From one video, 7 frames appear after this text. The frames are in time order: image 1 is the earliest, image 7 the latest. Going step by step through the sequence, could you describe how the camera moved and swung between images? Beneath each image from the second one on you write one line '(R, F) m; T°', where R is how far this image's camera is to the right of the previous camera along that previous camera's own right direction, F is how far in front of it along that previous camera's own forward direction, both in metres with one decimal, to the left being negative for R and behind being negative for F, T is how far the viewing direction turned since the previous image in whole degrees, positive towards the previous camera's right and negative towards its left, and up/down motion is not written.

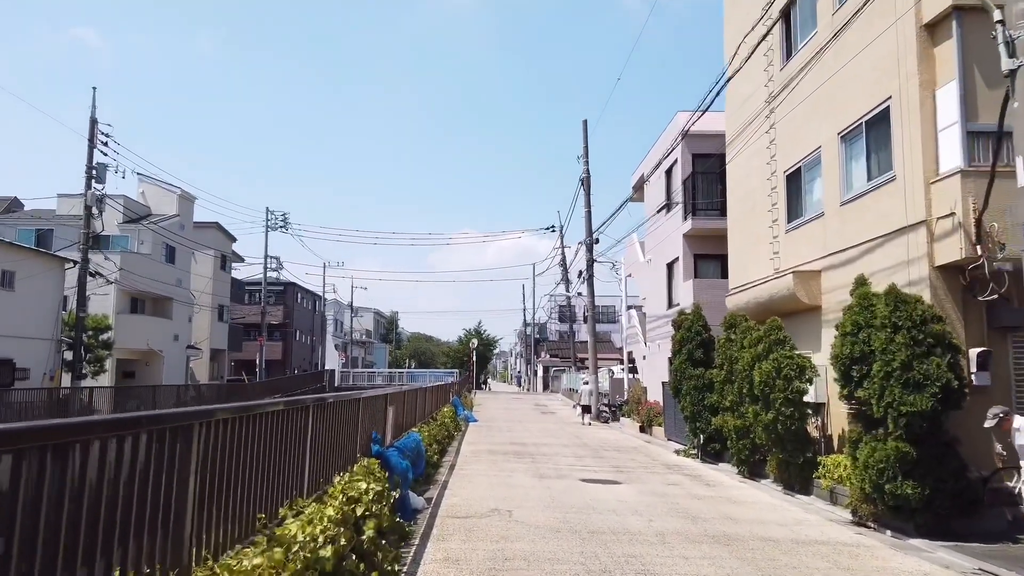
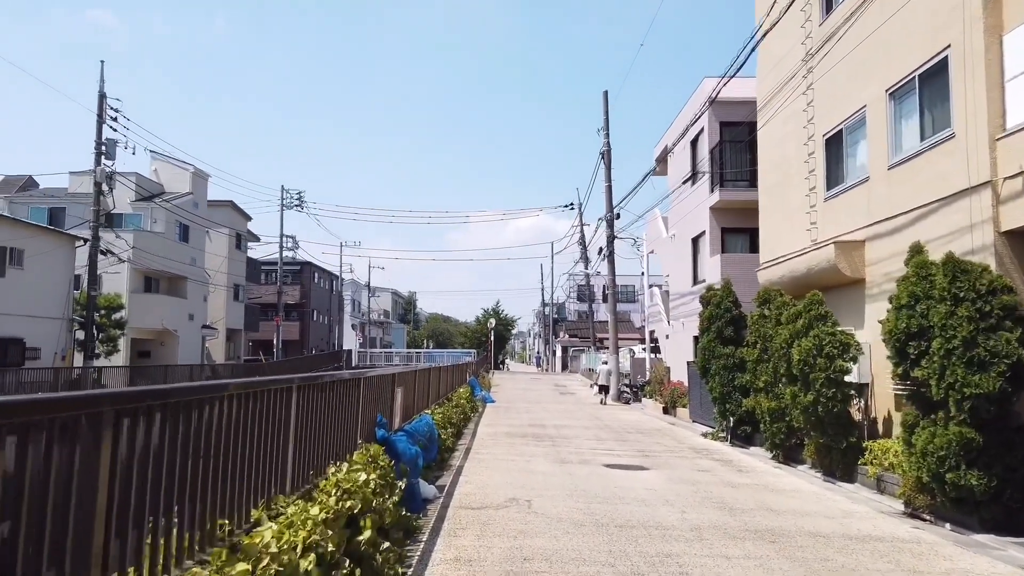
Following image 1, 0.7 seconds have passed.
(0.0, +0.8) m; -1°
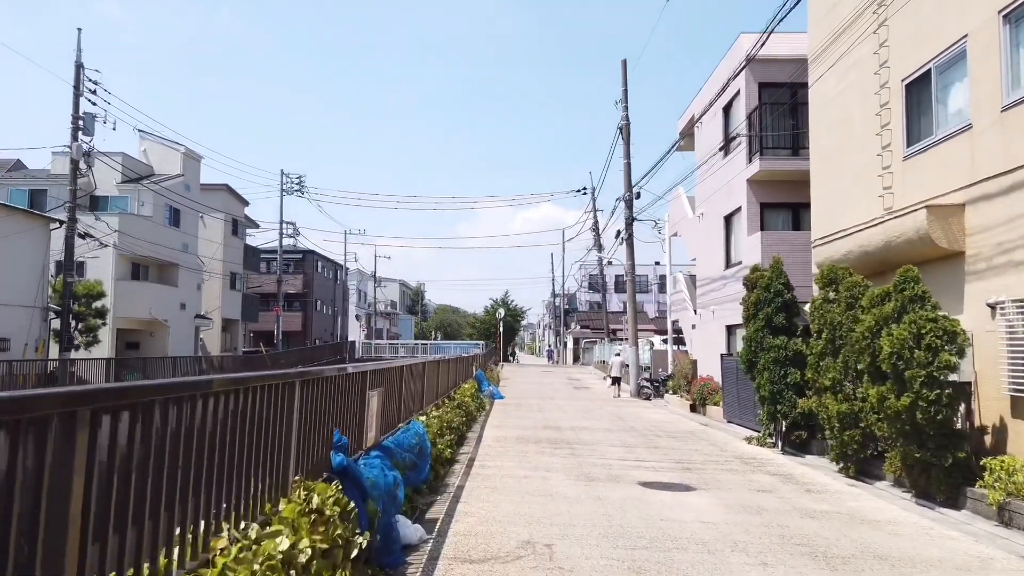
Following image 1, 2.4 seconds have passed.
(0.0, +2.1) m; -1°
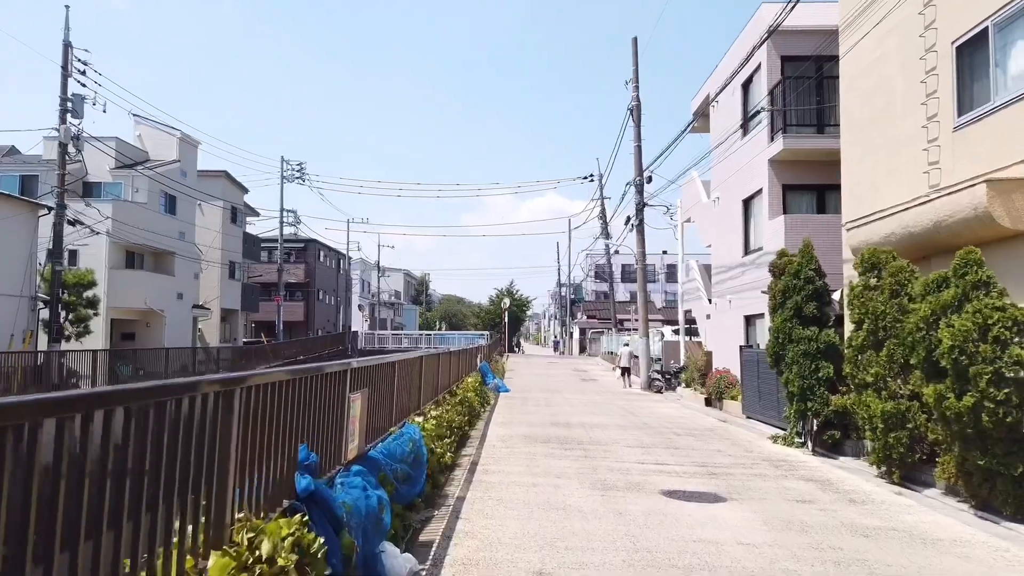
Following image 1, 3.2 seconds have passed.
(0.0, +1.0) m; 0°
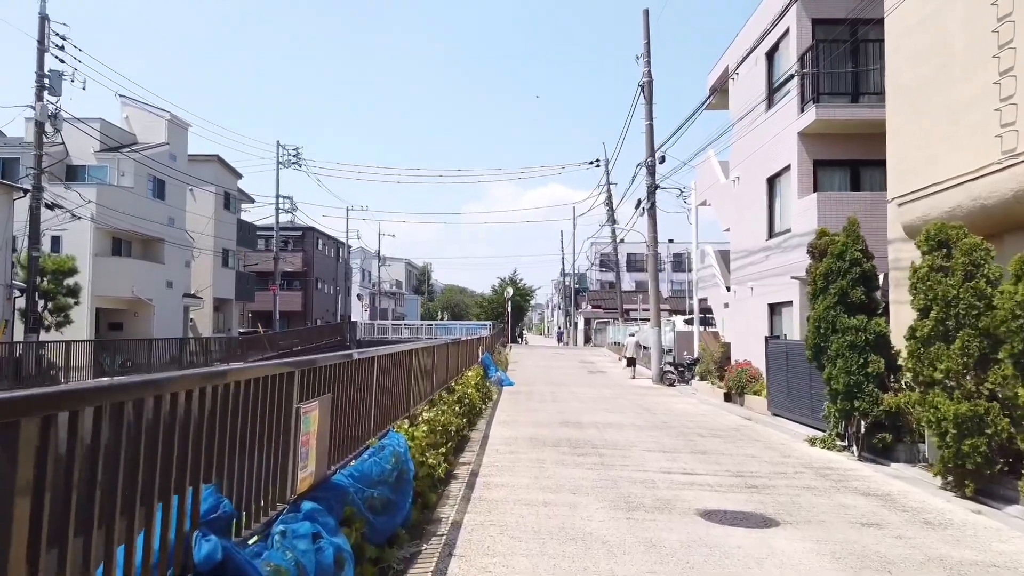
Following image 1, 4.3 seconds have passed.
(0.0, +1.3) m; 0°
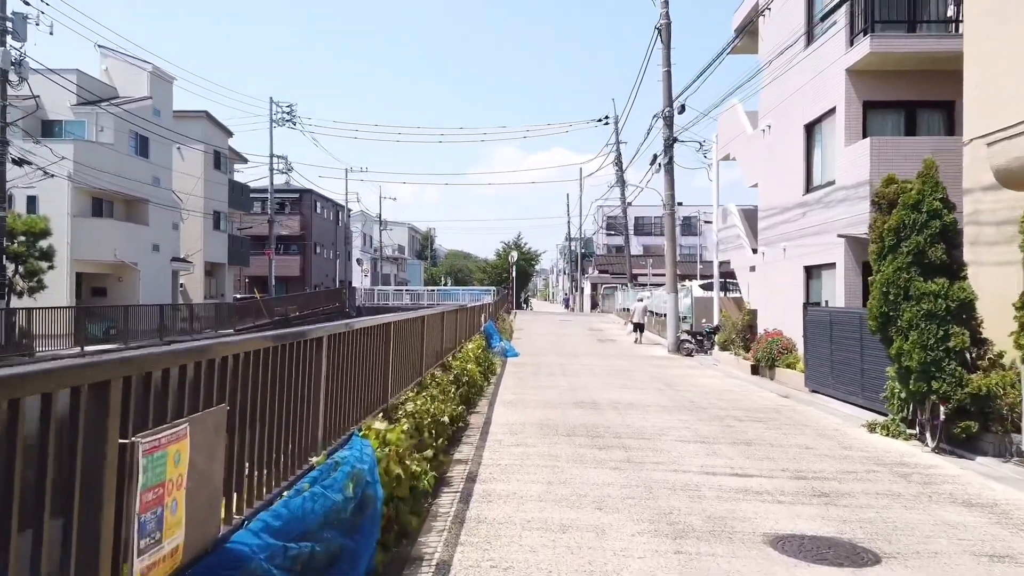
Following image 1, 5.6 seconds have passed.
(0.0, +1.6) m; 0°
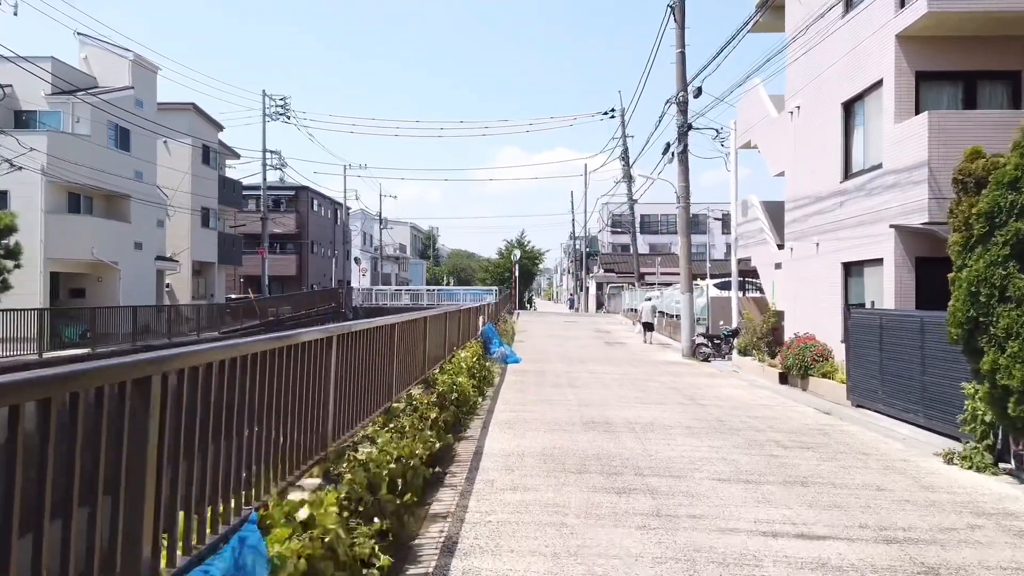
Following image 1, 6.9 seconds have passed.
(+0.1, +1.6) m; 0°
